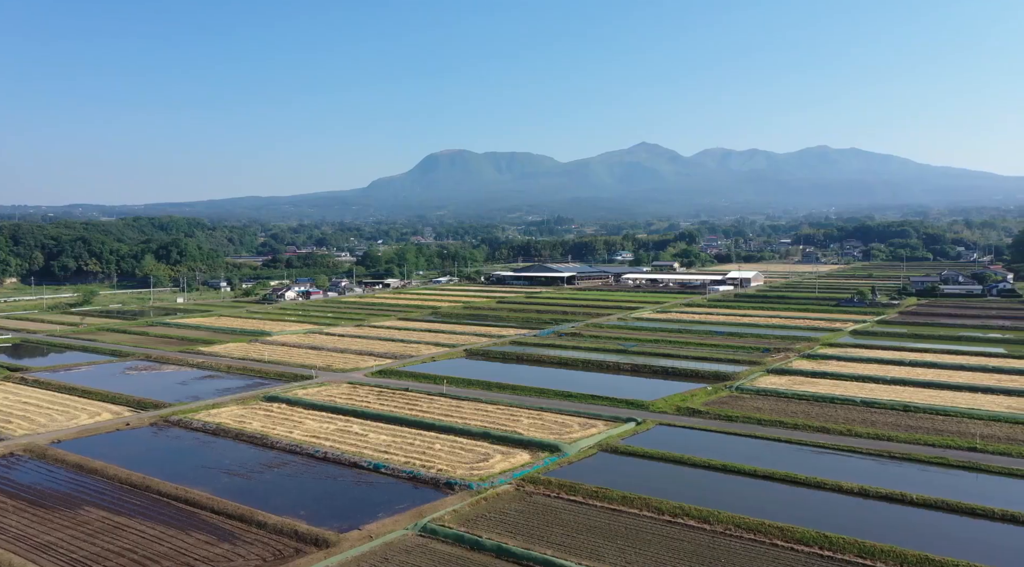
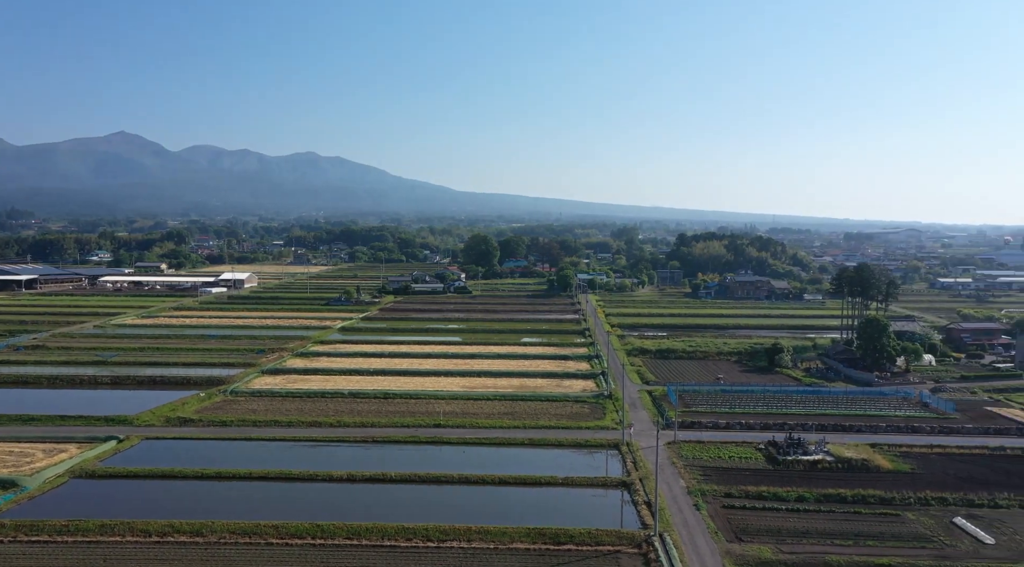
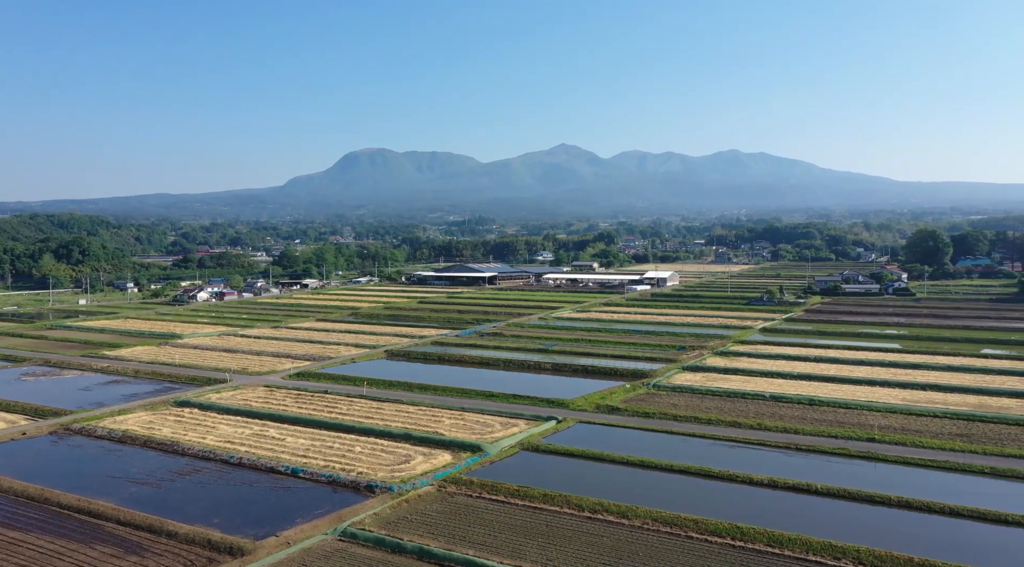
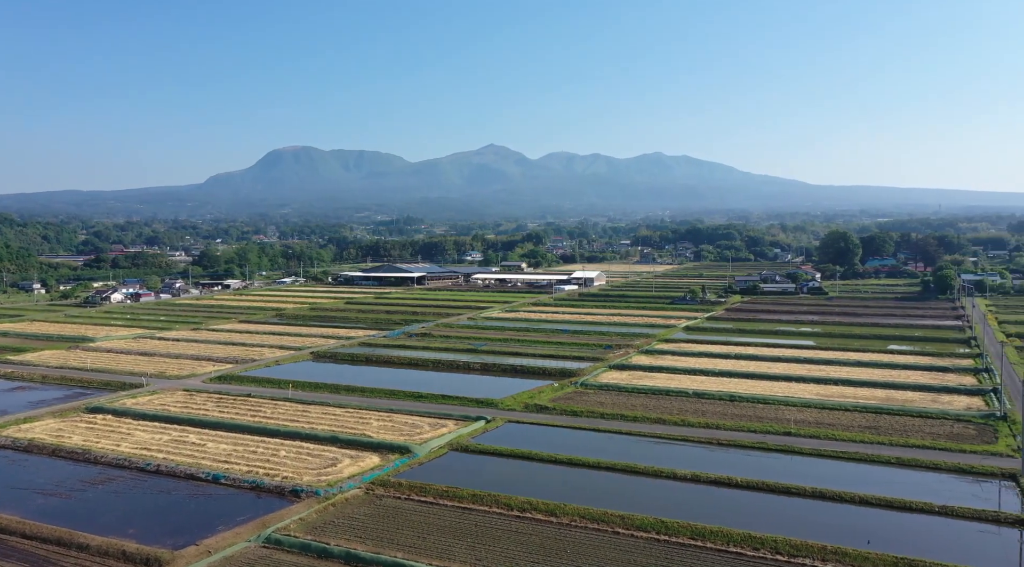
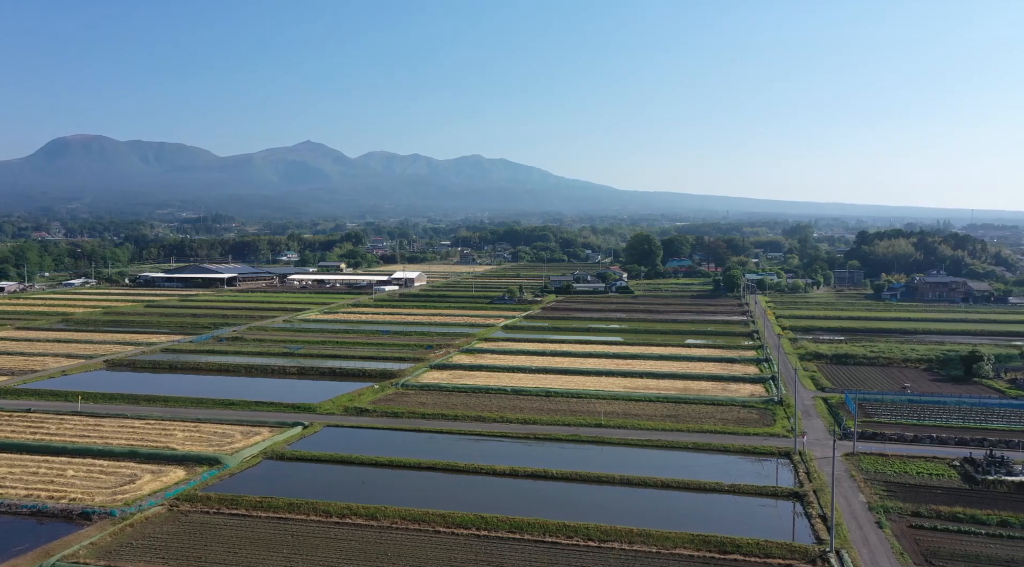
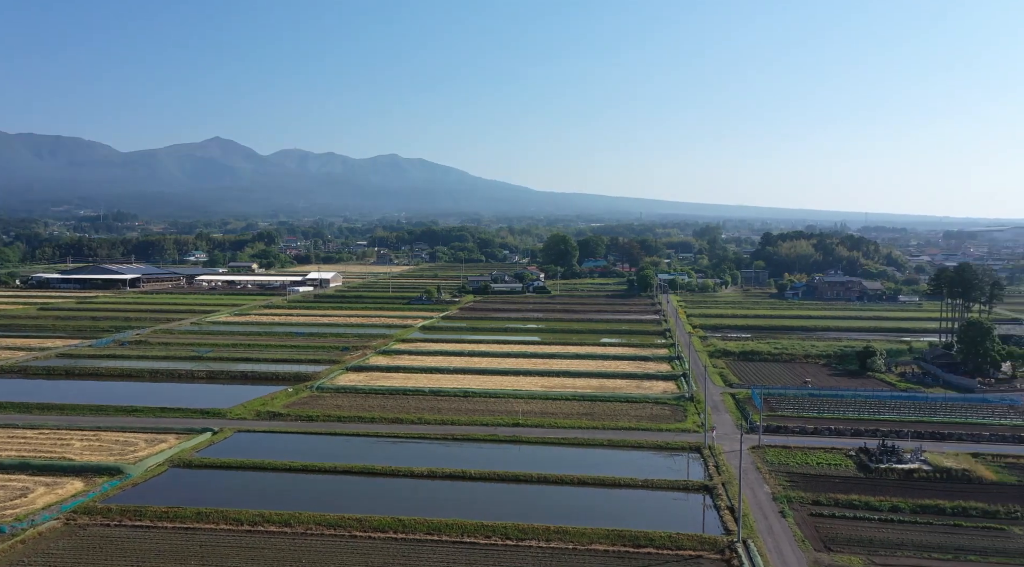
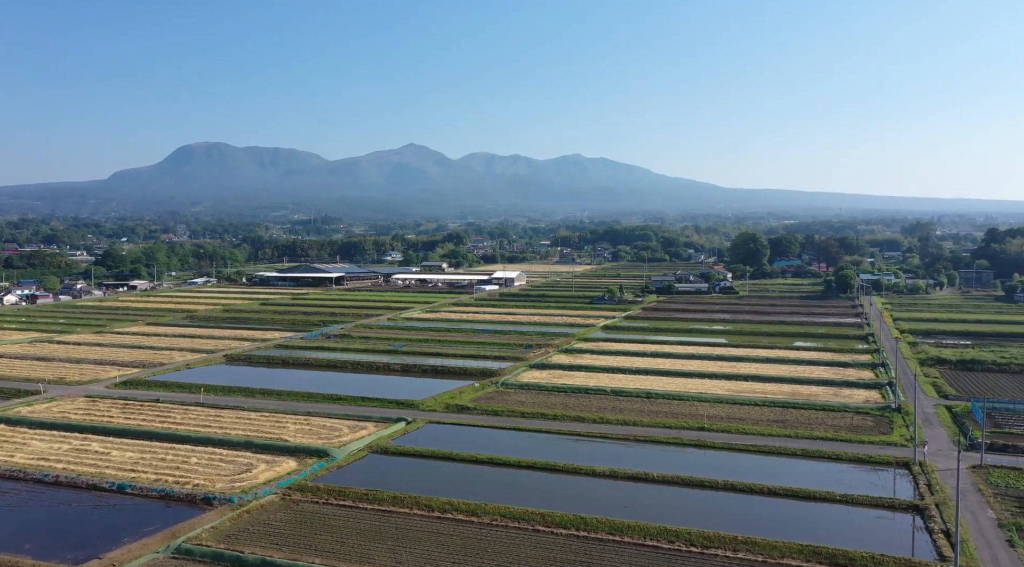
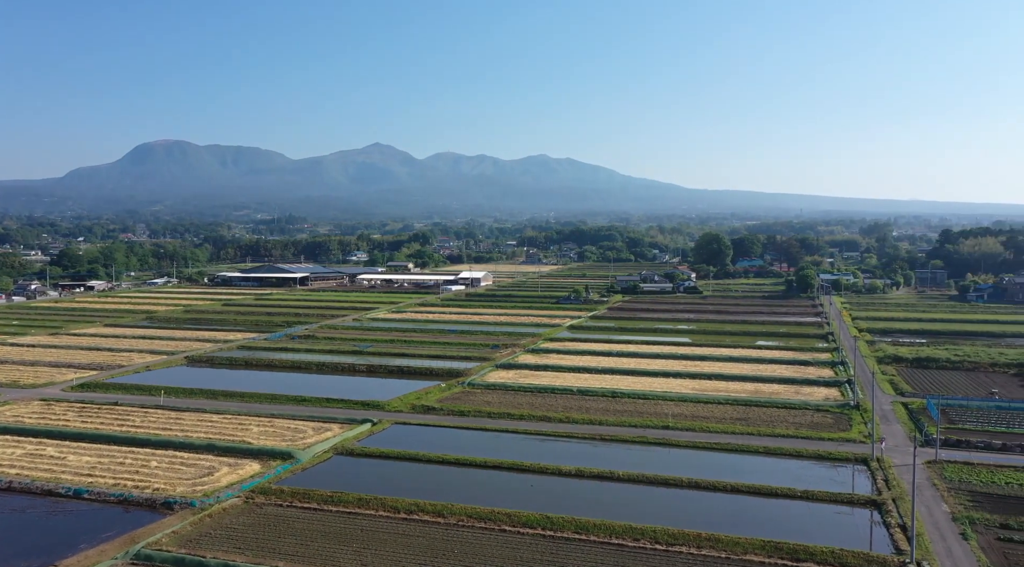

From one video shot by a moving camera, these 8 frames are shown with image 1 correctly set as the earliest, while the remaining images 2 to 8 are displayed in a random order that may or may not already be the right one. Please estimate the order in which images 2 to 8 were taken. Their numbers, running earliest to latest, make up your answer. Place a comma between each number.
3, 4, 7, 8, 5, 6, 2
